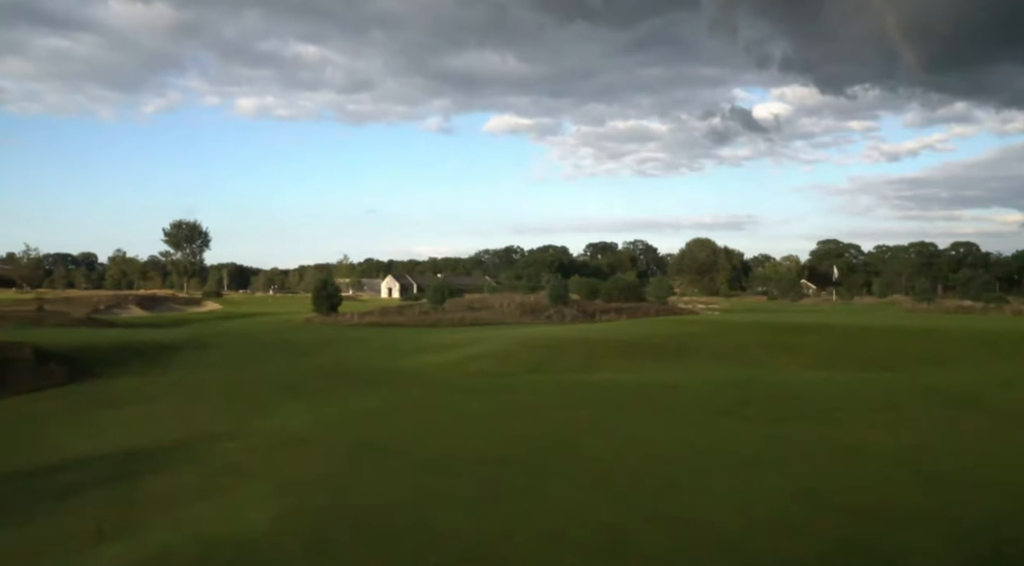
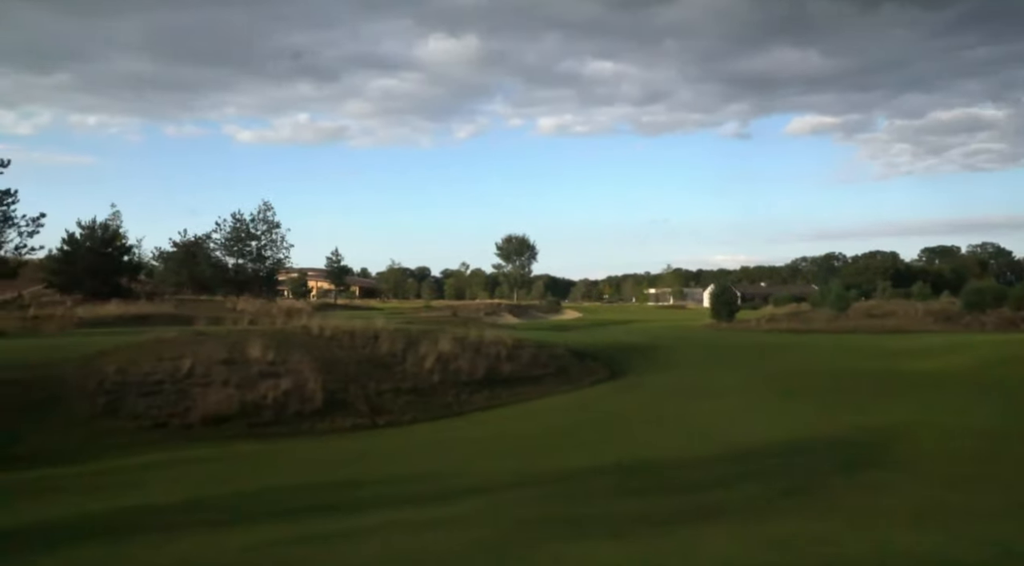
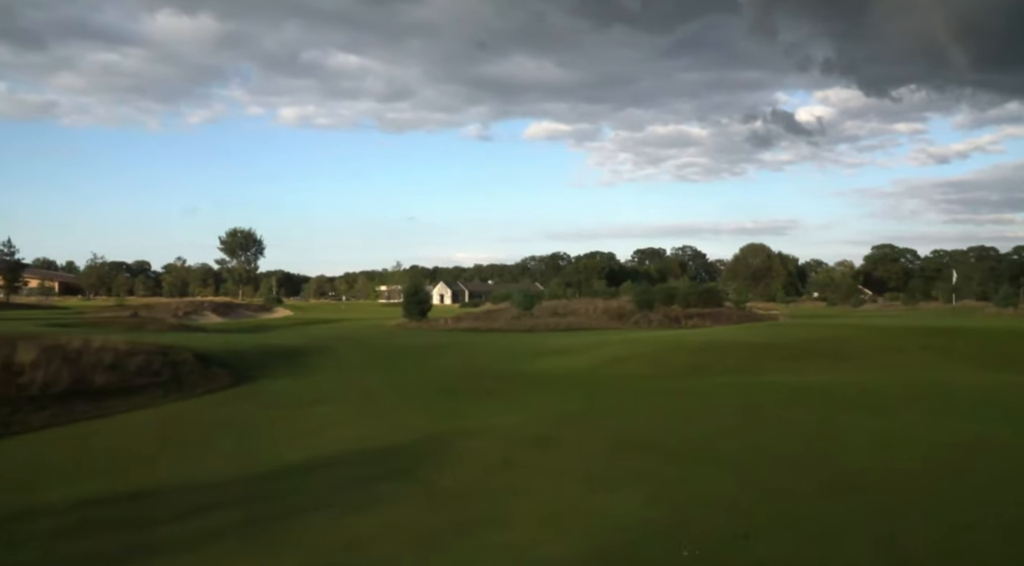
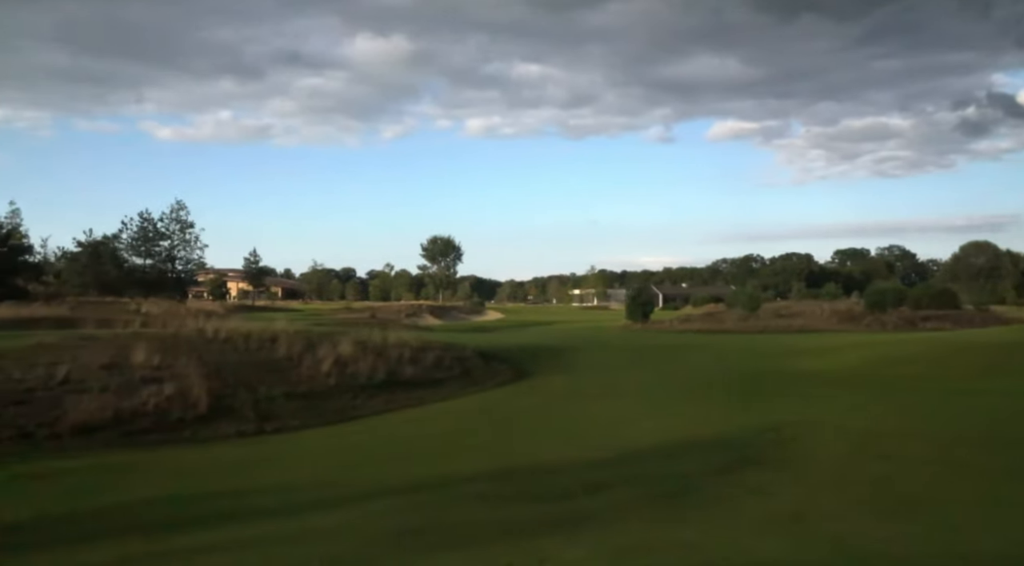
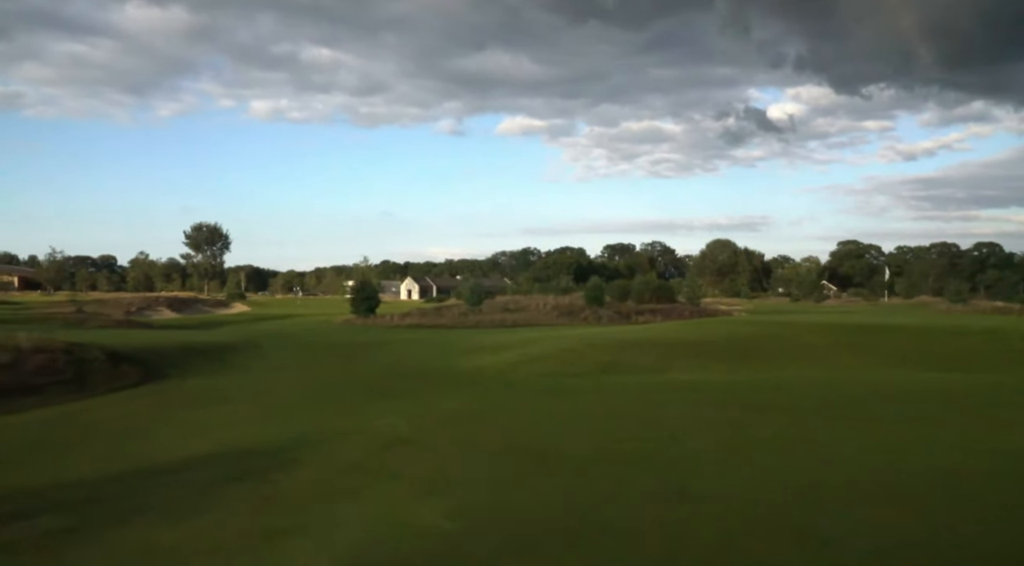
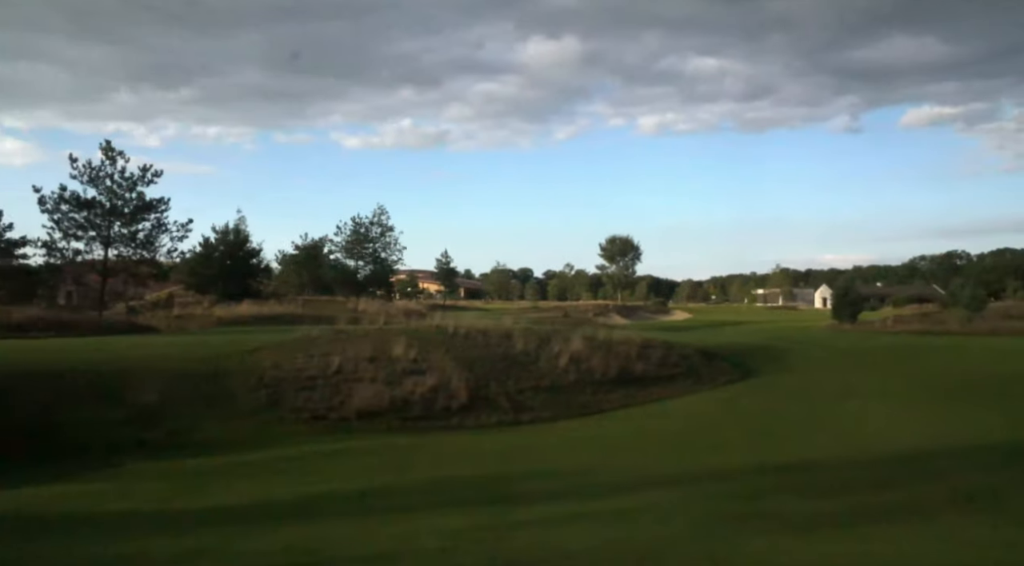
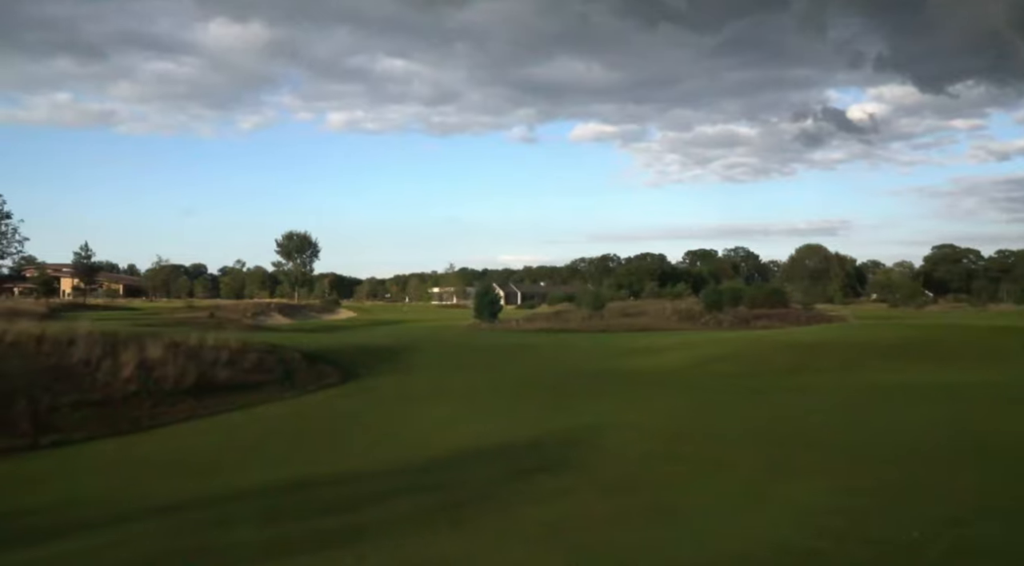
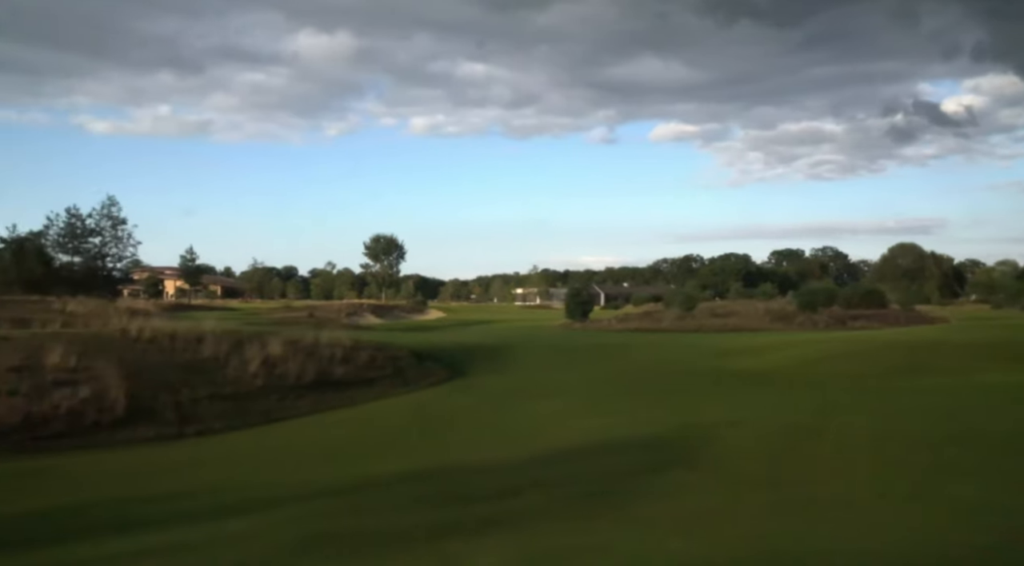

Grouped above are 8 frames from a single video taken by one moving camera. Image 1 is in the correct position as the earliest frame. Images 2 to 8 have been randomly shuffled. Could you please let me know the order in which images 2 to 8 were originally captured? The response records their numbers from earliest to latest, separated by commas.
5, 3, 7, 8, 4, 2, 6
